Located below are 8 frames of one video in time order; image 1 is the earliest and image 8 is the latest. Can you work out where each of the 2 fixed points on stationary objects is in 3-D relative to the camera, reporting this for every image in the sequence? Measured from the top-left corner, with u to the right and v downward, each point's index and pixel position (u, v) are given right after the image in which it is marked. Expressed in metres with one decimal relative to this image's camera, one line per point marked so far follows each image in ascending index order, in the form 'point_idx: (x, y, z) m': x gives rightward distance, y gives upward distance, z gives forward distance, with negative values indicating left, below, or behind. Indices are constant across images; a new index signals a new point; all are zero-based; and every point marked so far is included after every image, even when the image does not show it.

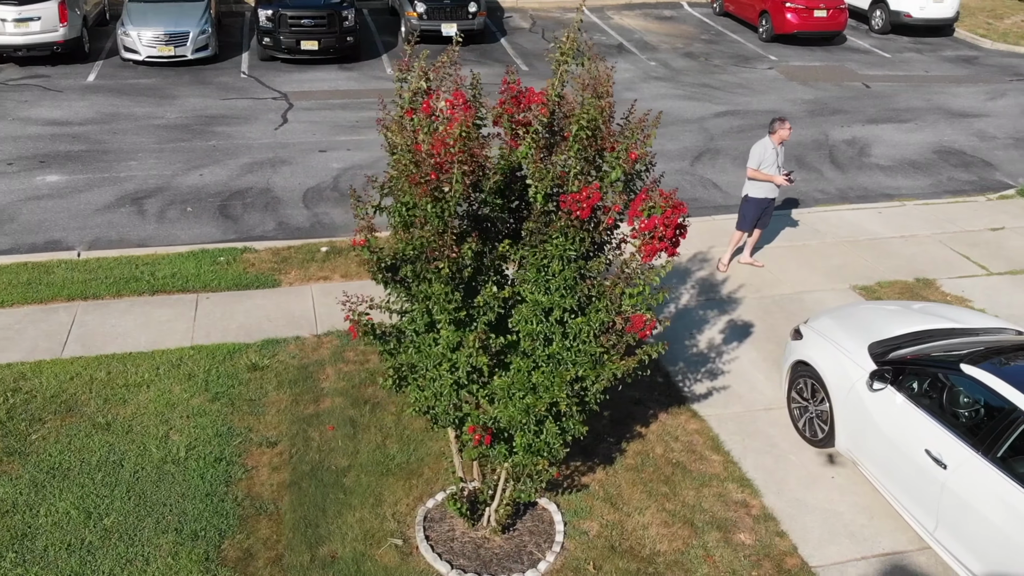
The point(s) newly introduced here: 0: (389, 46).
0: (-1.7, +3.4, +14.2) m
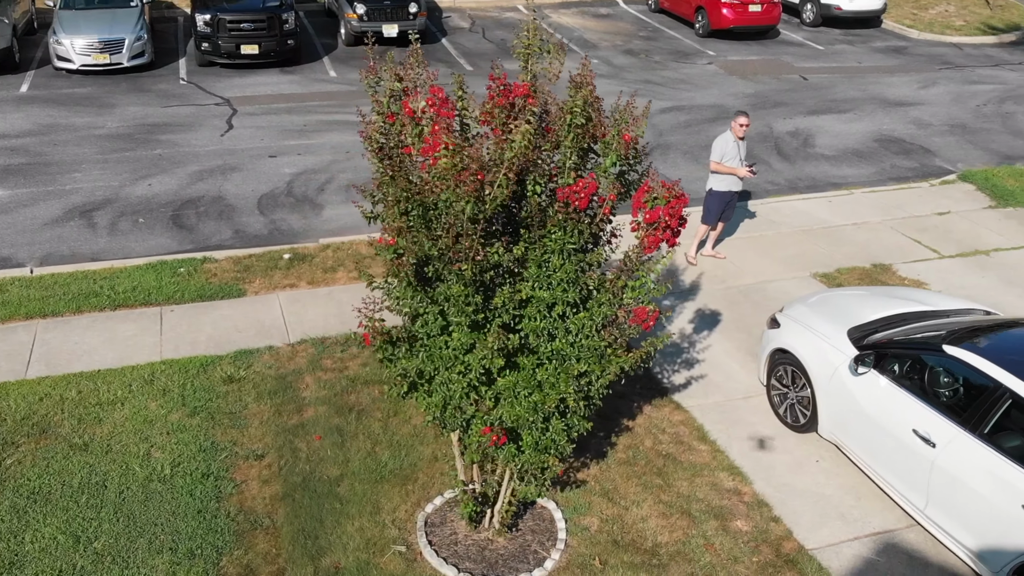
0: (-2.5, +3.3, +14.1) m
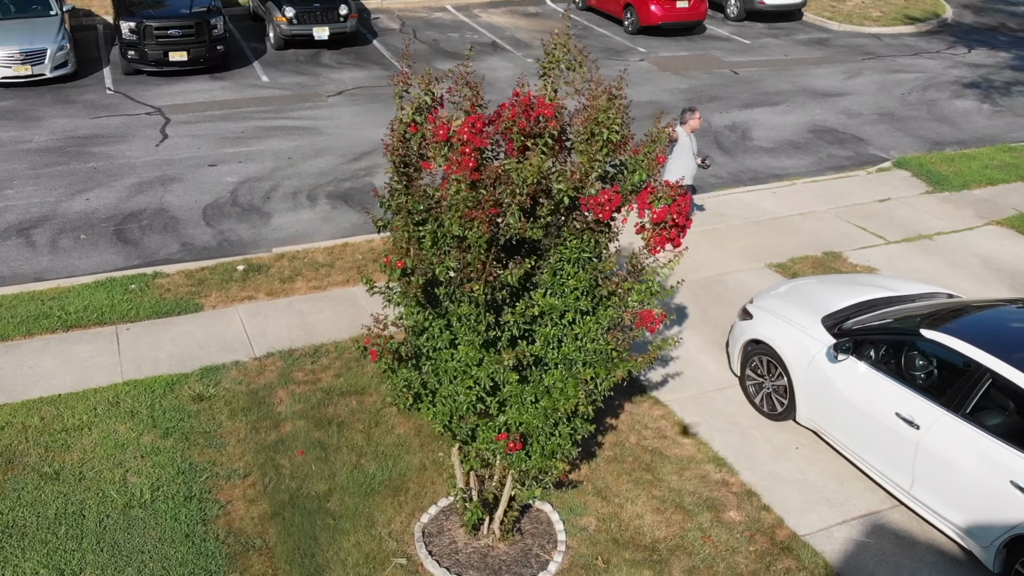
0: (-3.4, +3.2, +13.8) m
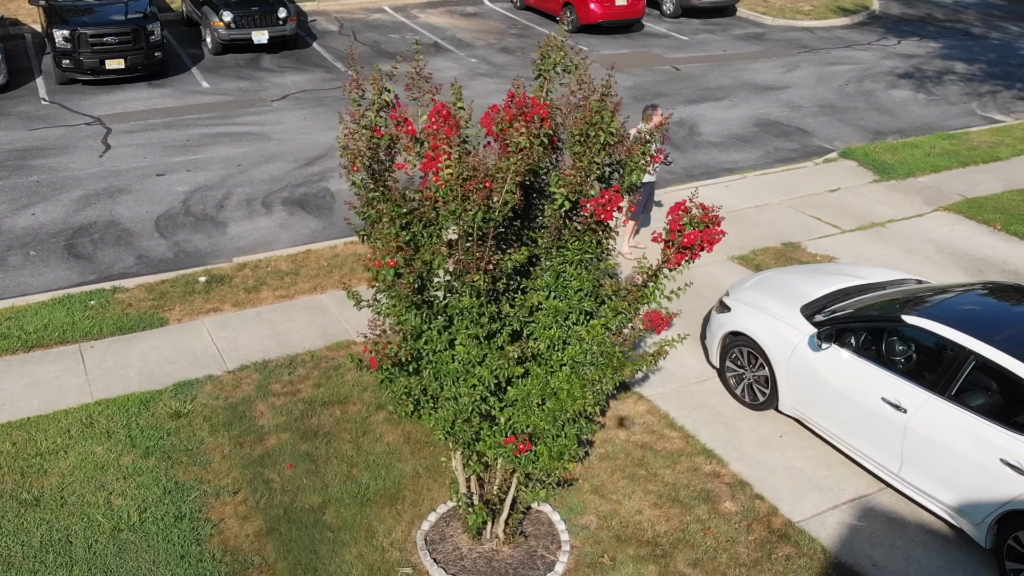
0: (-4.2, +3.0, +13.5) m
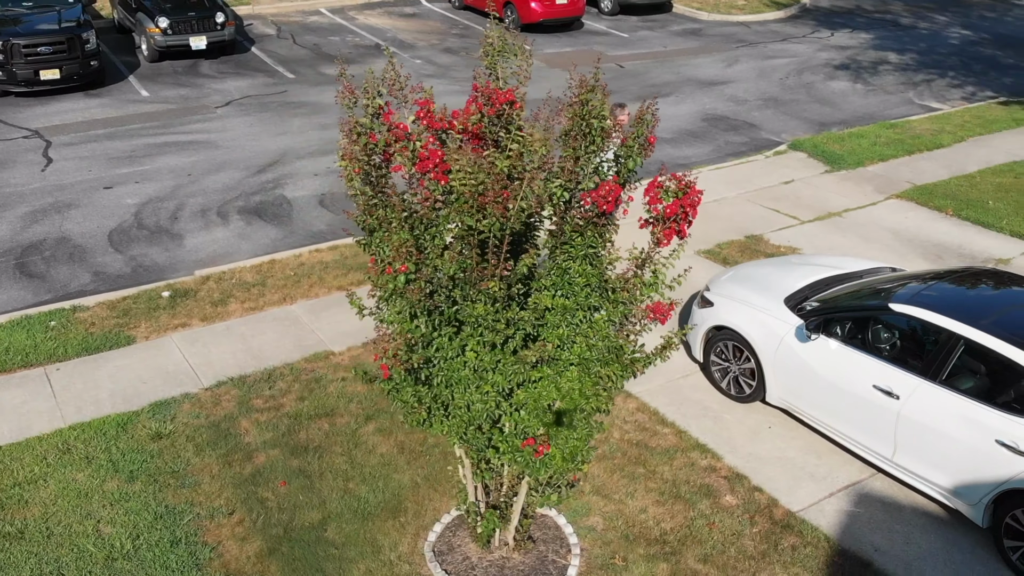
0: (-4.9, +2.8, +13.1) m
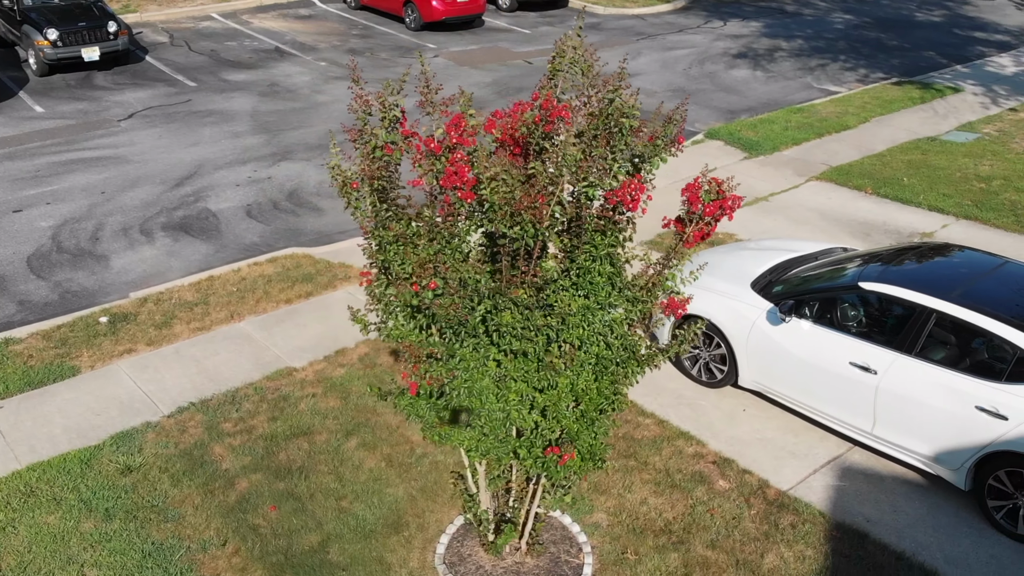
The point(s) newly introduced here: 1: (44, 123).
0: (-6.0, +2.5, +12.4) m
1: (-5.1, +1.8, +11.2) m
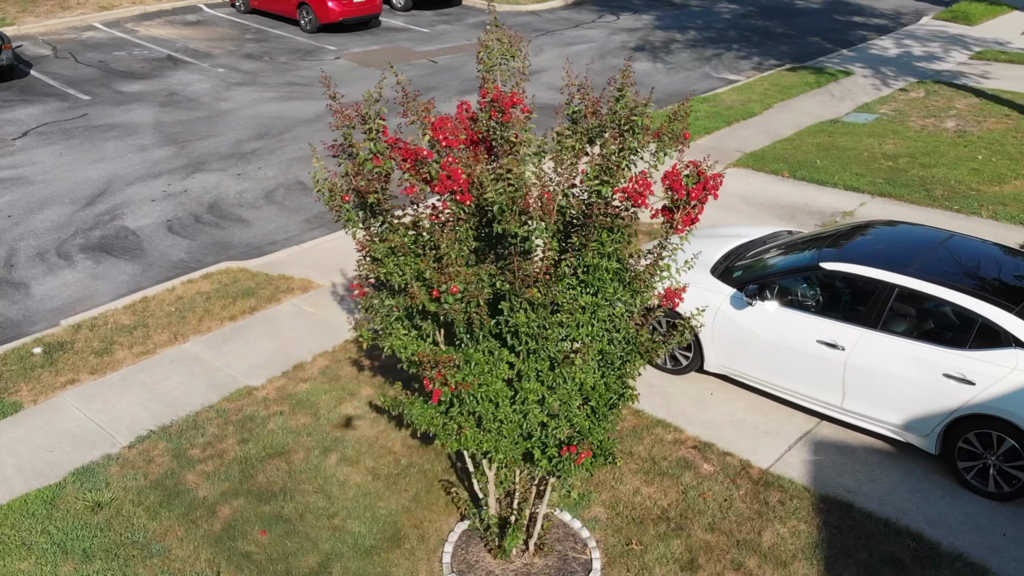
0: (-7.0, +2.1, +11.5) m
1: (-6.0, +1.5, +10.5) m
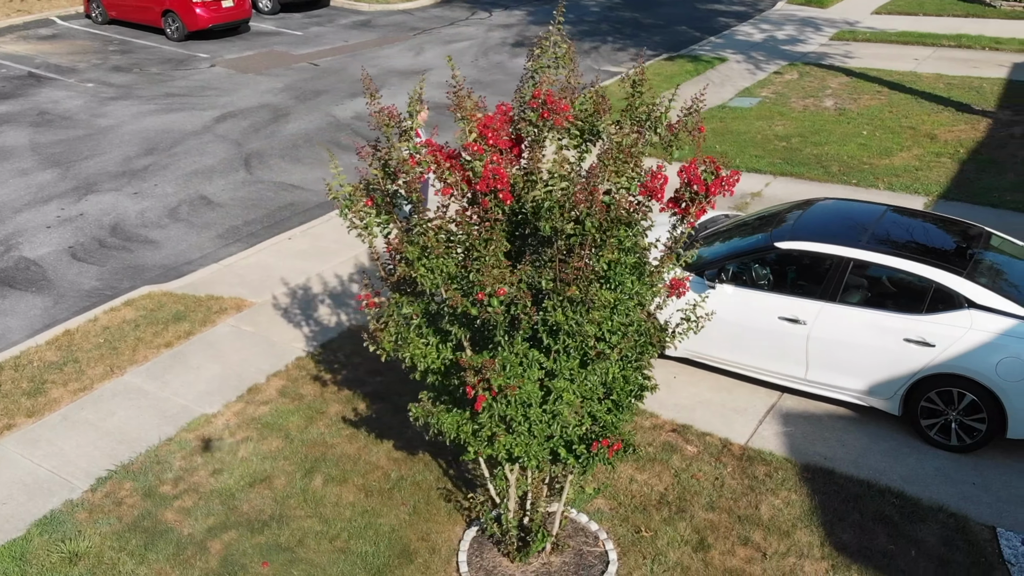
0: (-8.0, +1.5, +10.3) m
1: (-6.8, +1.0, +9.5) m
